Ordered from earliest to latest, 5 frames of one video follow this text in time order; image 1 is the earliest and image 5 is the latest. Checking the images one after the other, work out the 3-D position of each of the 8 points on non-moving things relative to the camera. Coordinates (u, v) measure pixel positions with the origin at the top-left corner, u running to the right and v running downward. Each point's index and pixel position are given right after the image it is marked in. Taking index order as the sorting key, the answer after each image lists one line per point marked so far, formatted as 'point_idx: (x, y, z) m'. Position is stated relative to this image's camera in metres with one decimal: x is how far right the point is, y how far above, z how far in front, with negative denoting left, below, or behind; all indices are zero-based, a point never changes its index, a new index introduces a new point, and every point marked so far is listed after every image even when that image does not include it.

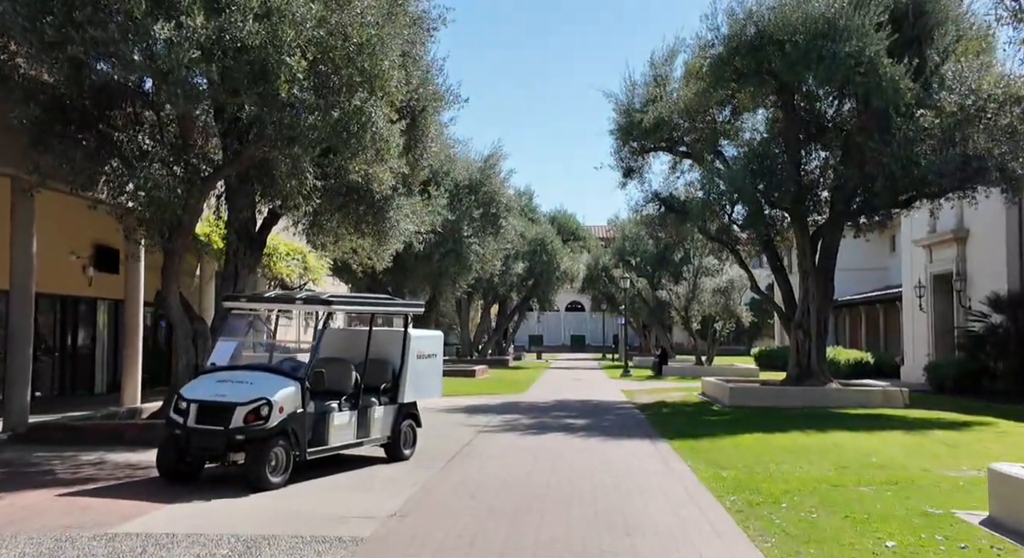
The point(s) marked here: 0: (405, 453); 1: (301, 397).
0: (-1.5, -2.4, +11.4) m
1: (-2.3, -1.3, +9.4) m
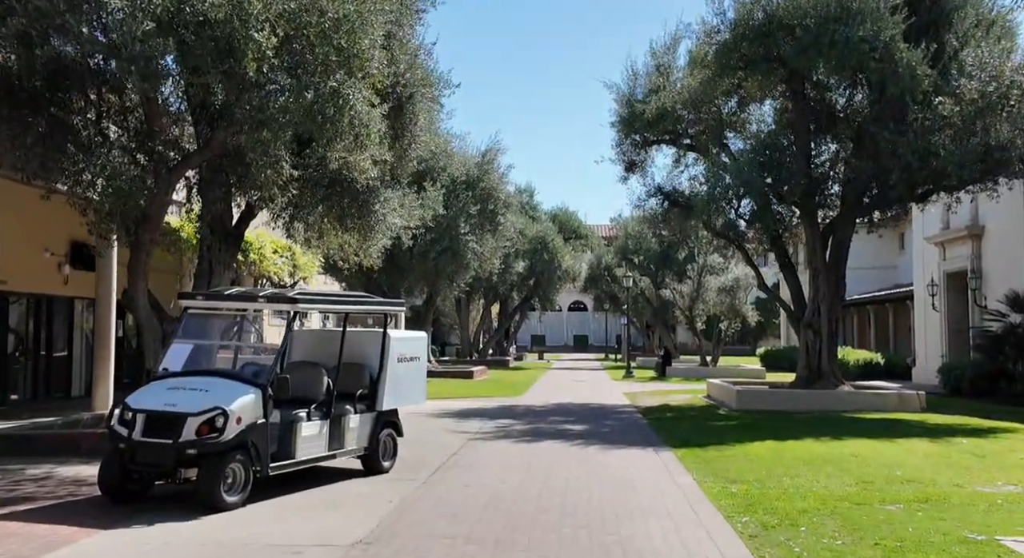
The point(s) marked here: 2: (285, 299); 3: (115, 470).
0: (-1.6, -2.3, +10.5) m
1: (-2.5, -1.3, +8.4) m
2: (-2.4, -0.2, +8.9) m
3: (-3.7, -1.8, +8.0) m
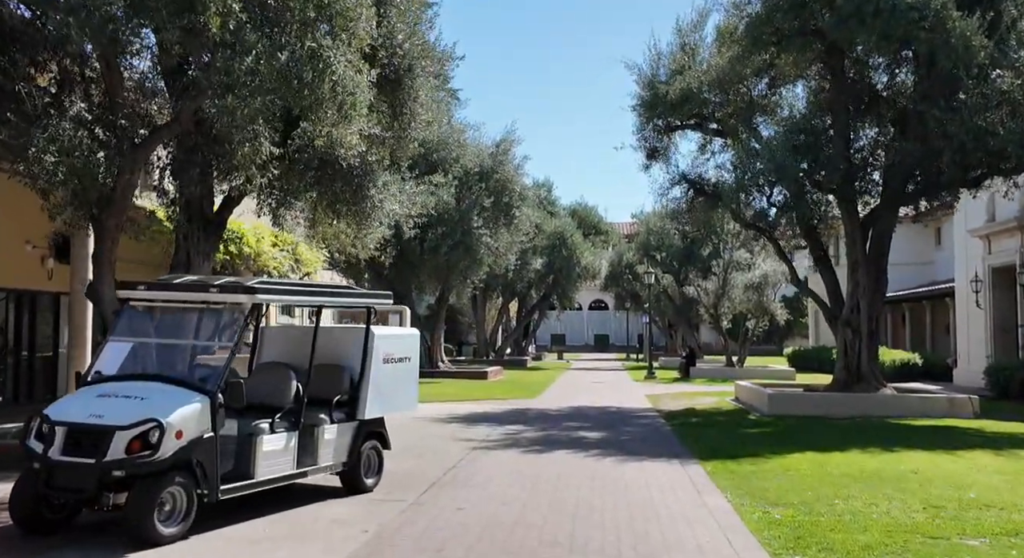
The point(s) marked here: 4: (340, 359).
0: (-1.5, -2.2, +9.0) m
1: (-2.5, -1.1, +7.0) m
2: (-2.4, -0.1, +7.5) m
3: (-3.8, -1.7, +6.6) m
4: (-1.8, -0.9, +9.1) m
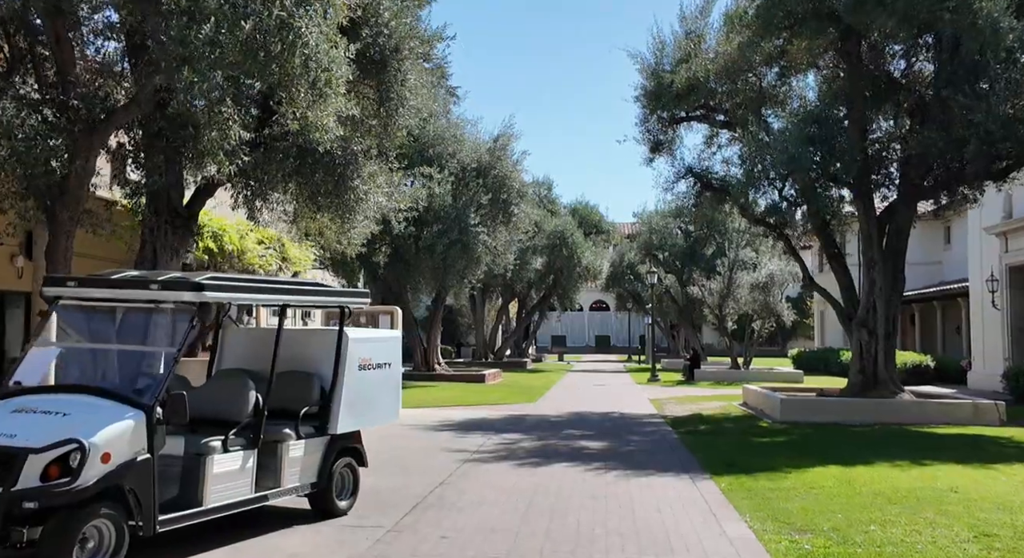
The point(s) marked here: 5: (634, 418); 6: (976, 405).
0: (-1.6, -2.1, +8.0) m
1: (-2.6, -1.1, +6.0) m
2: (-2.5, 0.0, +6.5) m
3: (-3.8, -1.6, +5.6) m
4: (-1.9, -0.8, +8.1) m
5: (+2.7, -3.1, +18.8) m
6: (+9.4, -2.5, +17.2) m
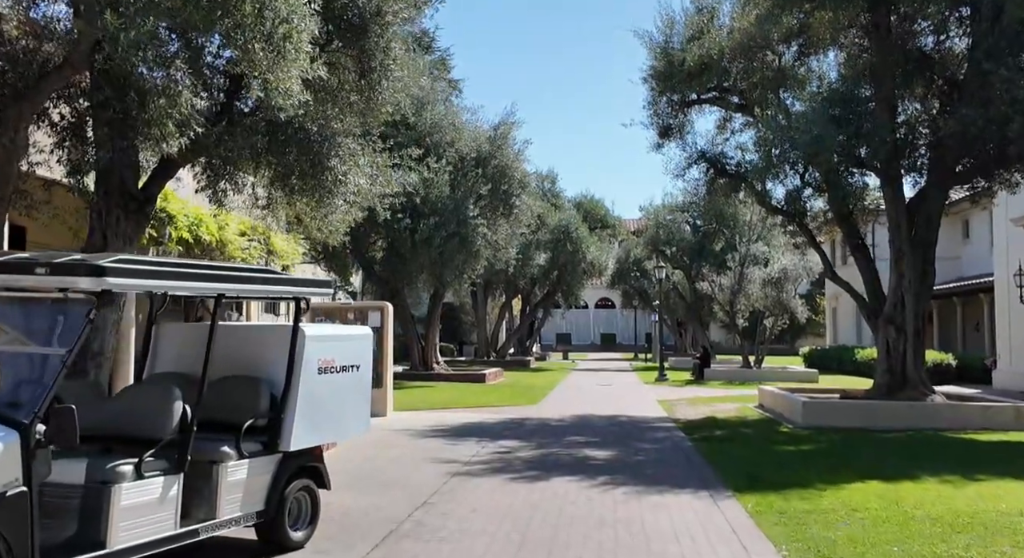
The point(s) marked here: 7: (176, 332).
0: (-1.7, -2.0, +6.7) m
1: (-2.7, -1.0, +4.6) m
2: (-2.6, +0.1, +5.1) m
3: (-3.9, -1.5, +4.3) m
4: (-2.0, -0.7, +6.7) m
5: (+2.7, -2.9, +17.4) m
6: (+9.4, -2.4, +15.7) m
7: (-2.7, -0.4, +6.9) m
